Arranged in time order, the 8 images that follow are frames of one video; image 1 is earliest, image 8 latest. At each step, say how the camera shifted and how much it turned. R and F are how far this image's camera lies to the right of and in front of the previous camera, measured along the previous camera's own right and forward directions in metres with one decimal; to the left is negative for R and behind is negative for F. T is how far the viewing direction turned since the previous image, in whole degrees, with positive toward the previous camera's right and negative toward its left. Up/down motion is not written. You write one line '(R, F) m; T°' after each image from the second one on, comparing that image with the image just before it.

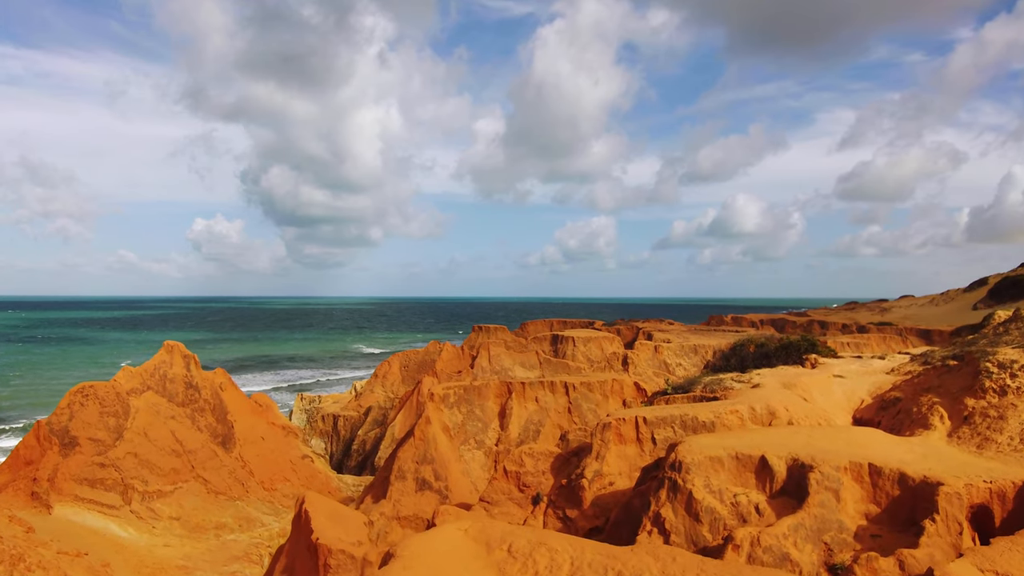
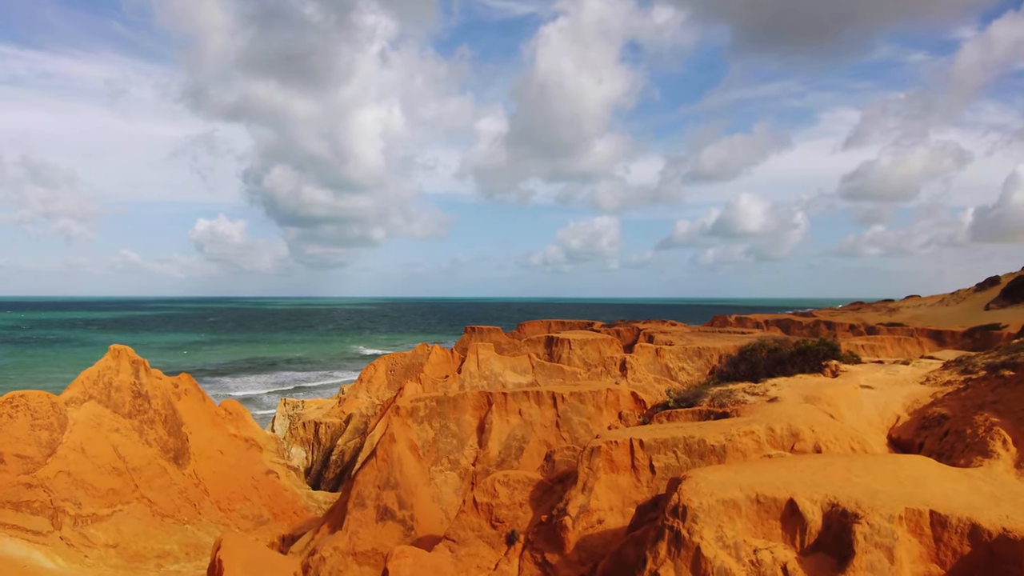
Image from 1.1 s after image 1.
(+0.5, +1.7) m; 0°
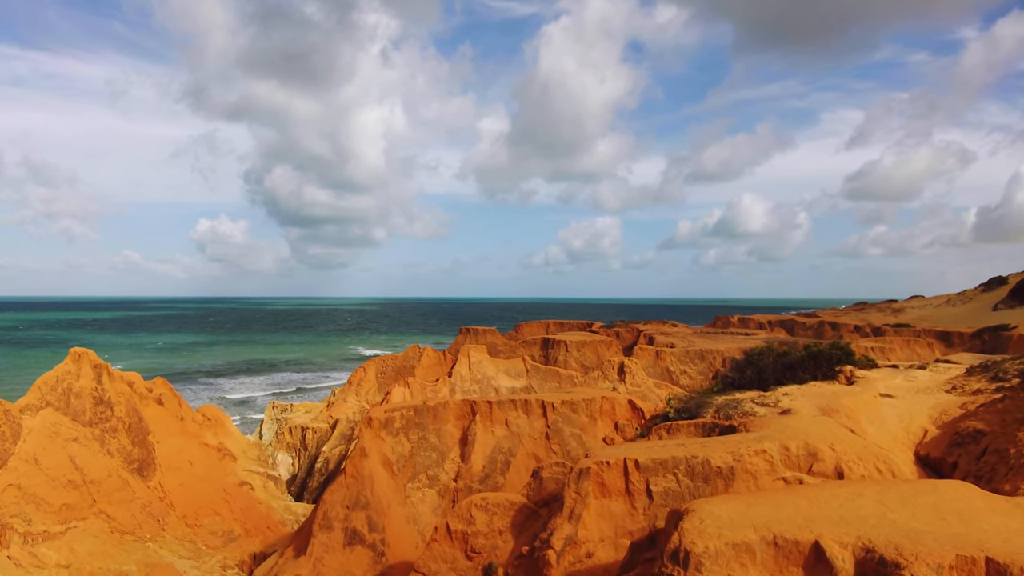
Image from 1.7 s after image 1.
(+0.3, +1.0) m; 0°
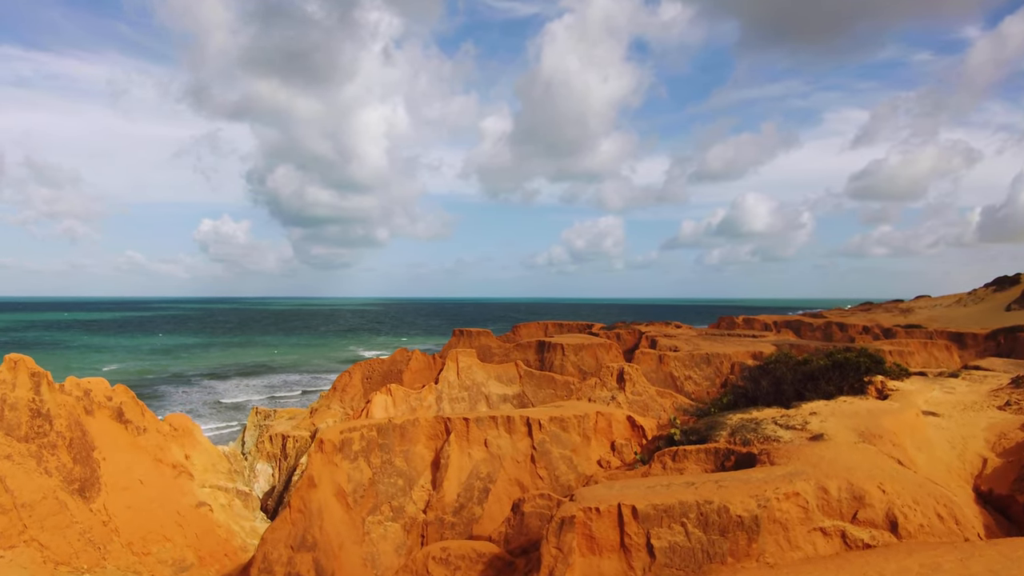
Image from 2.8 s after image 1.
(+0.4, +1.5) m; 0°
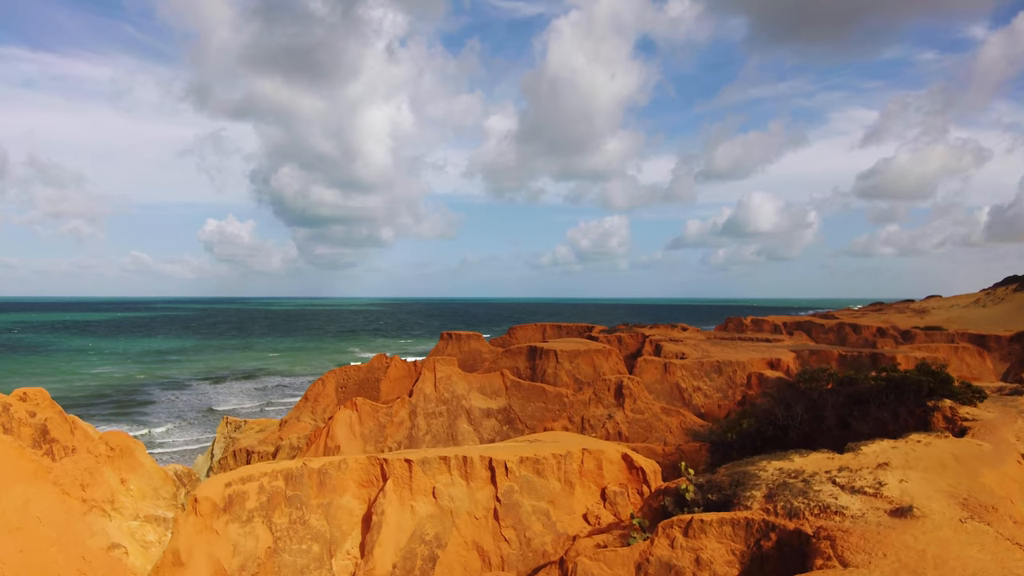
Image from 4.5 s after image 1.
(+0.6, +2.4) m; 0°
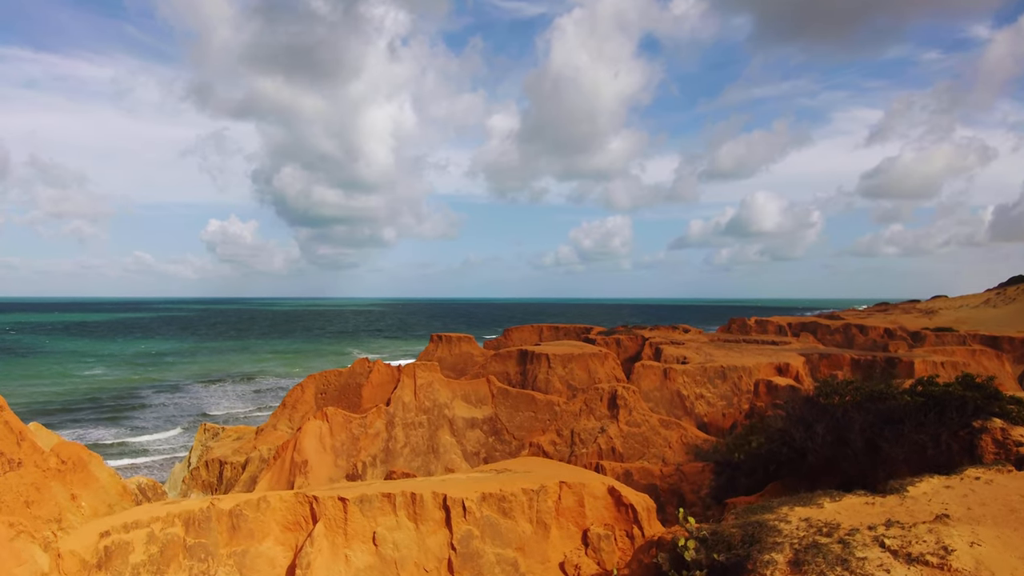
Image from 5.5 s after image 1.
(+0.4, +1.4) m; 0°
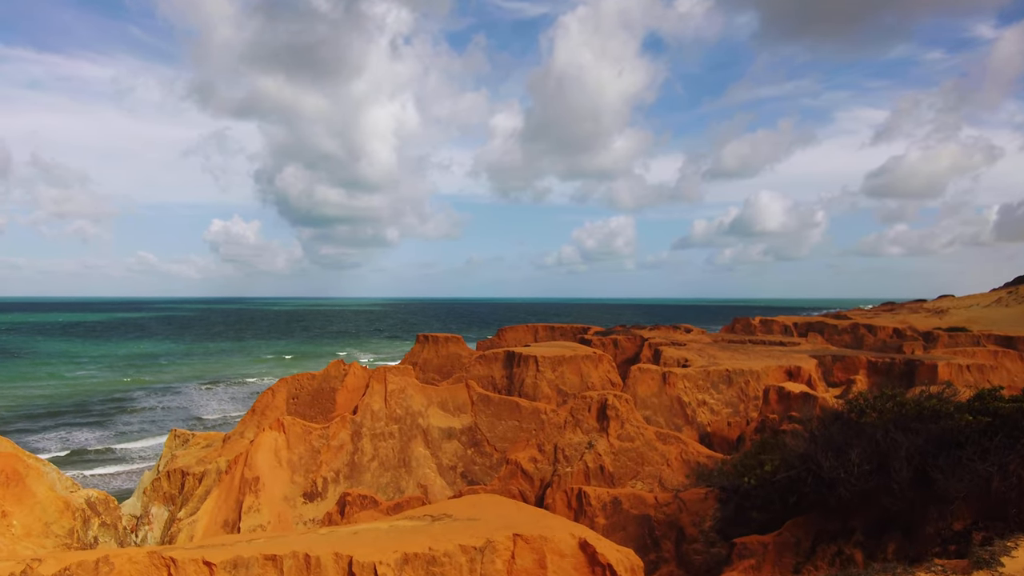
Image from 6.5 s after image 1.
(+0.5, +1.6) m; 0°
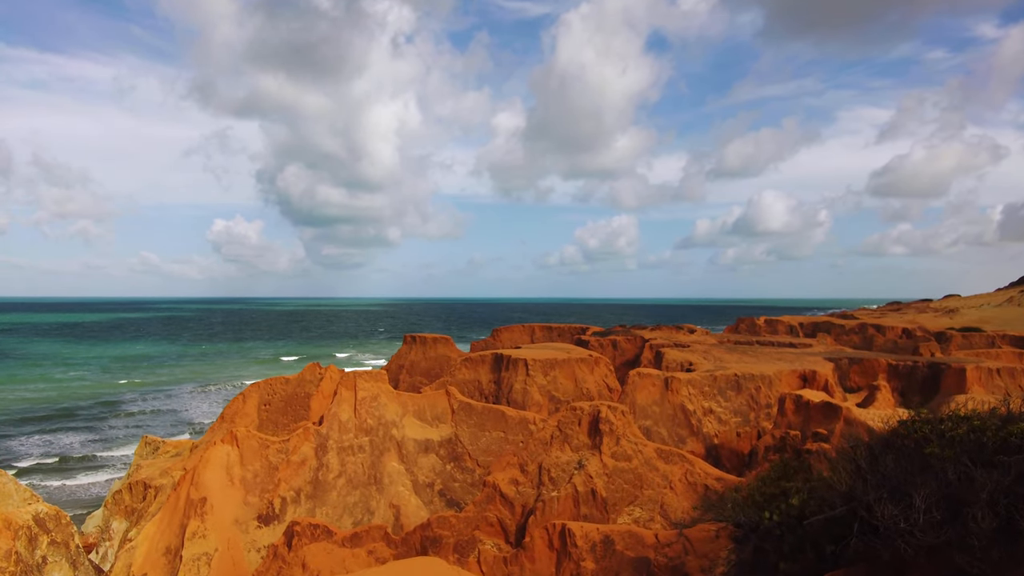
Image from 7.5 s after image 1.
(+0.4, +1.5) m; 0°
